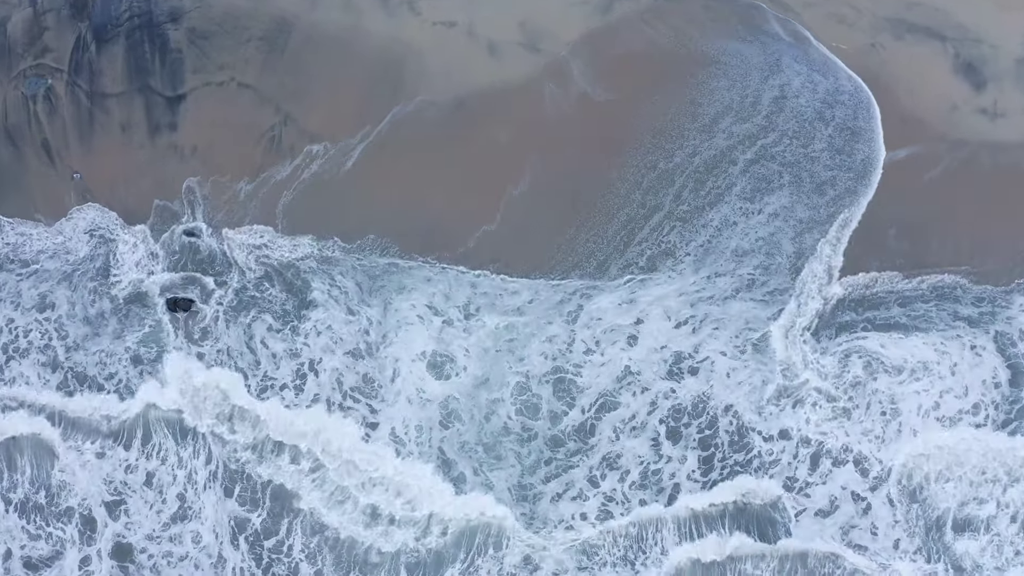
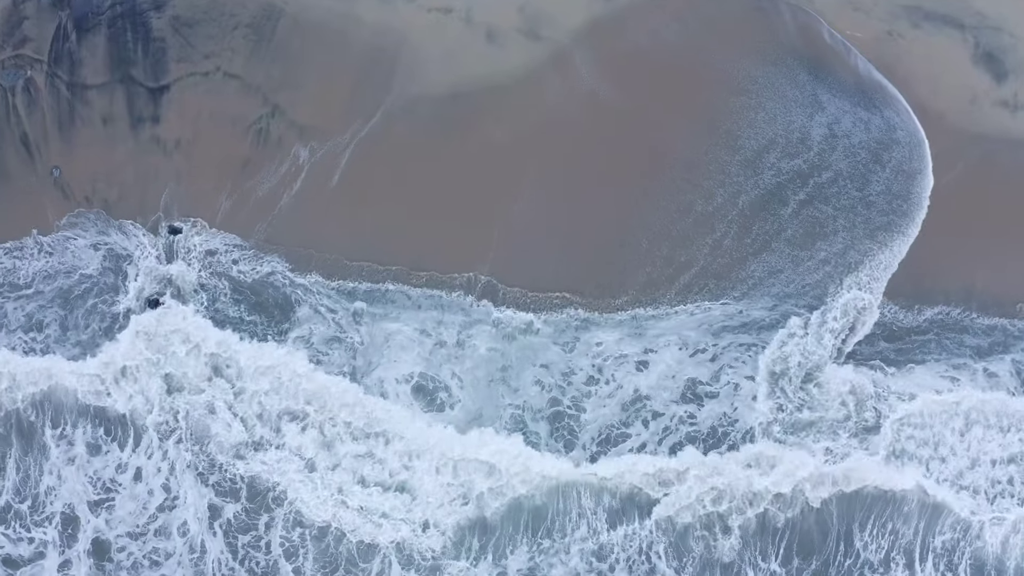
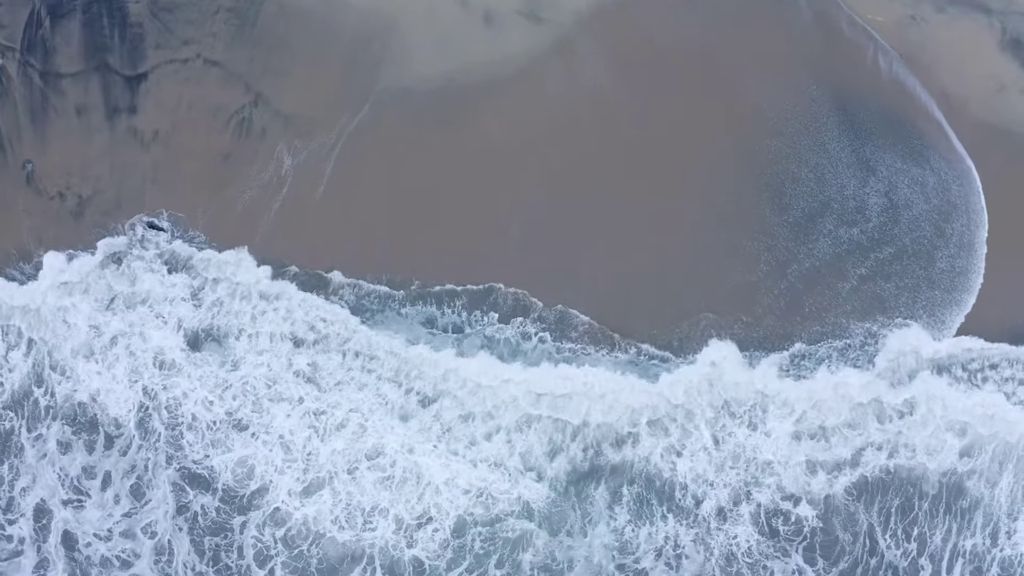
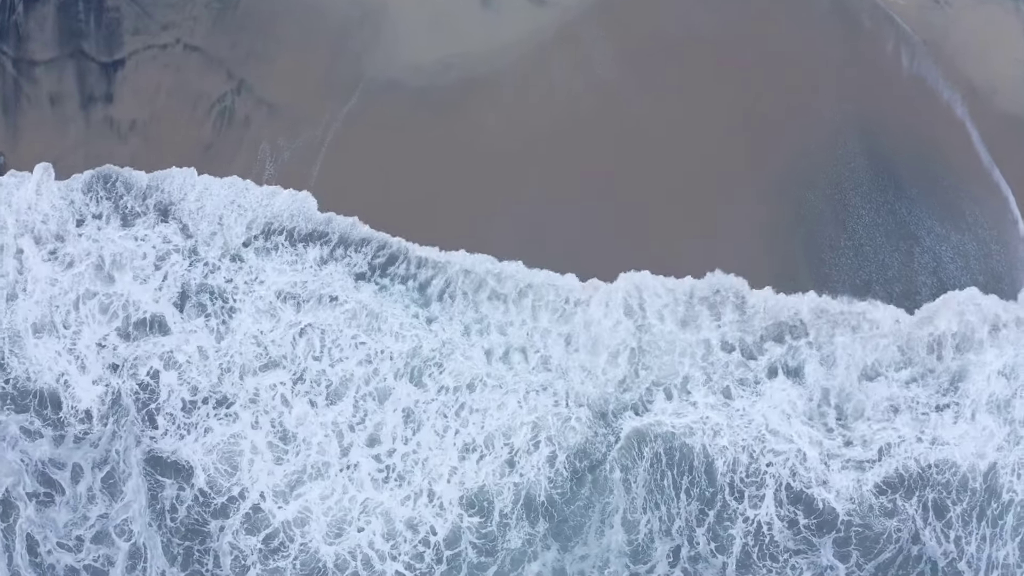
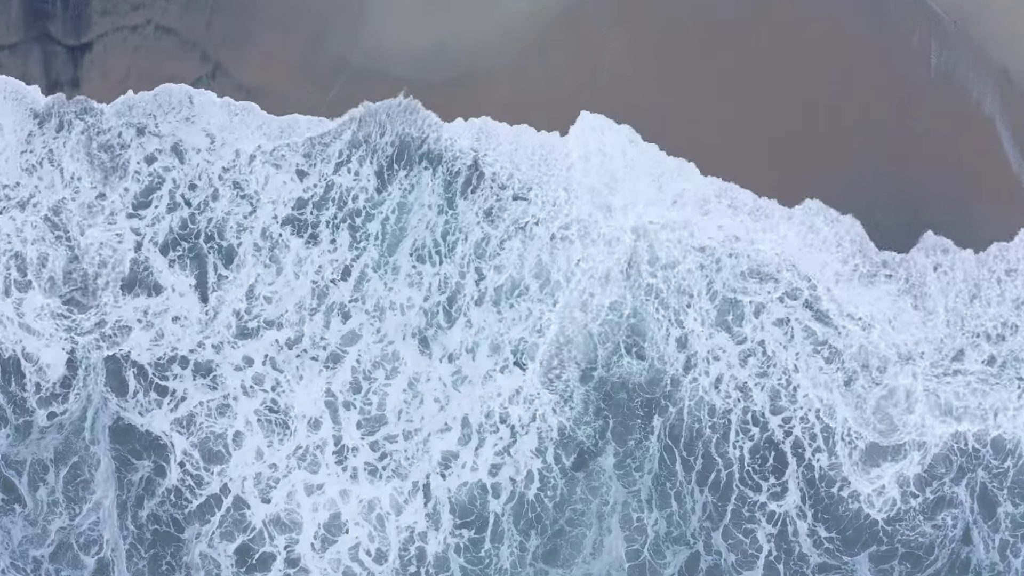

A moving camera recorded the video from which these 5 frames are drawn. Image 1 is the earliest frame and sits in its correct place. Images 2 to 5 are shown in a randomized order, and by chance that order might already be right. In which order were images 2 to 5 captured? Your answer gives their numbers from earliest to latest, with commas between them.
2, 3, 4, 5
